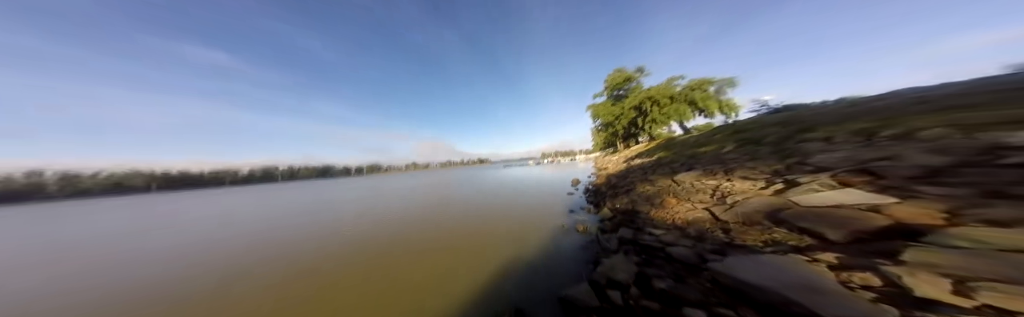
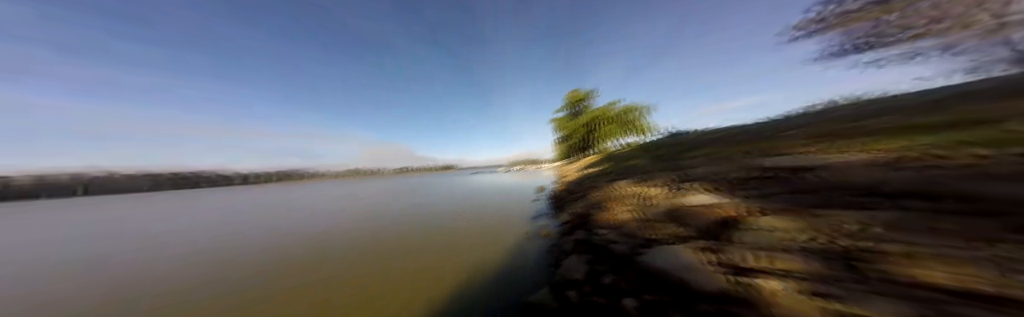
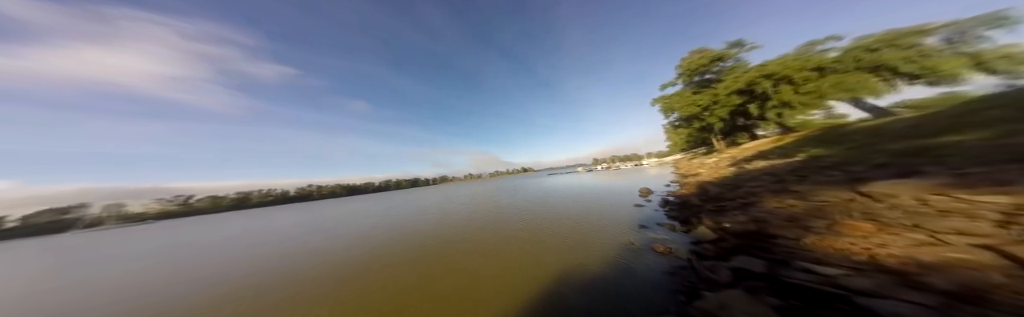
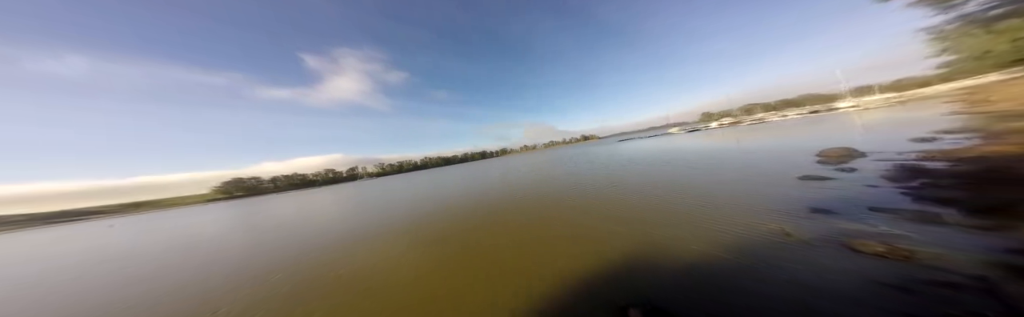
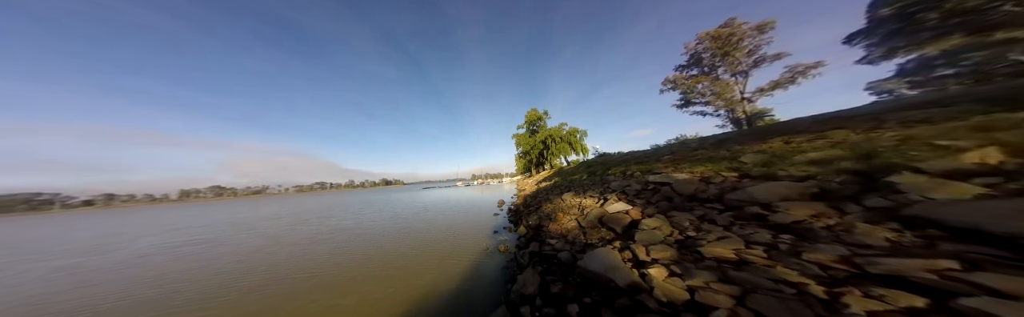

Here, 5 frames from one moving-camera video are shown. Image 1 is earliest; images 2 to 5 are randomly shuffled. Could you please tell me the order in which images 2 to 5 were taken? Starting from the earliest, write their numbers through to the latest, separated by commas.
3, 5, 2, 4
